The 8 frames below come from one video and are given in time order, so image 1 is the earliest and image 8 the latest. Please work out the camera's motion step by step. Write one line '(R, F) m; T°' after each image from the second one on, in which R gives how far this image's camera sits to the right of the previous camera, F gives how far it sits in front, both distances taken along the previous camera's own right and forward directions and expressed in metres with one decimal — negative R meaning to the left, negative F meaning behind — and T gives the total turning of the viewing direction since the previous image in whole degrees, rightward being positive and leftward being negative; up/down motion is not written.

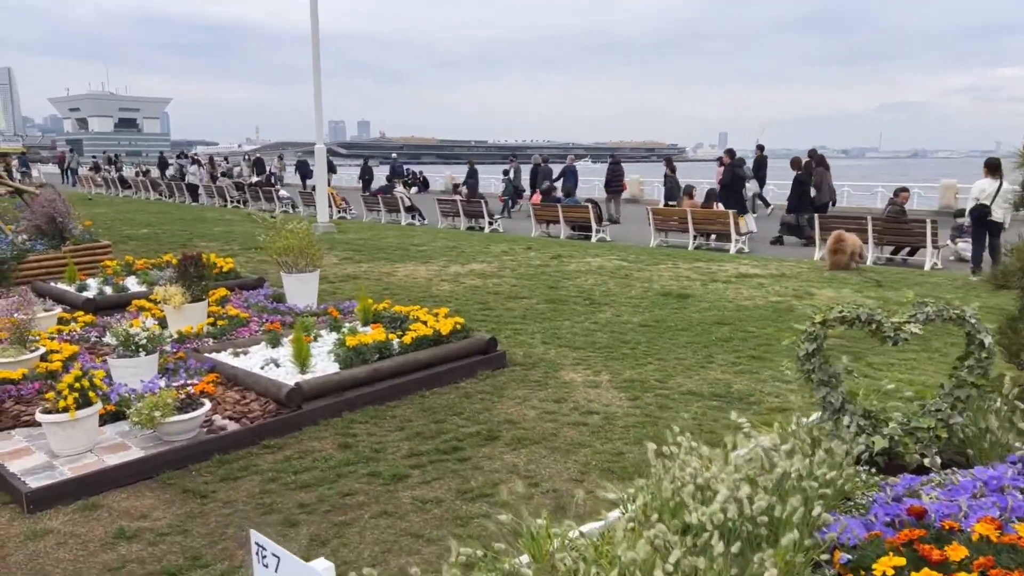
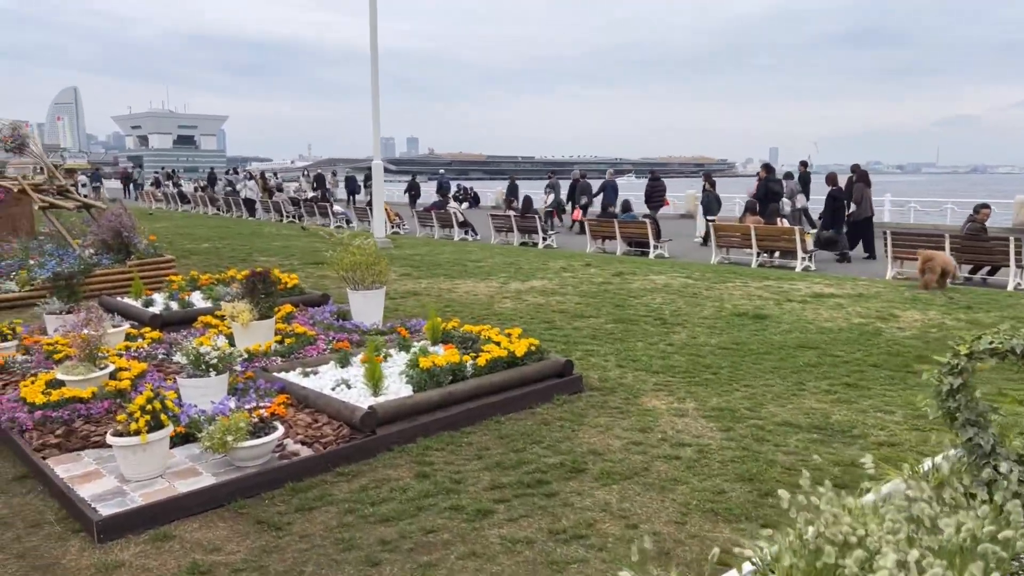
(-0.2, +0.3) m; -3°
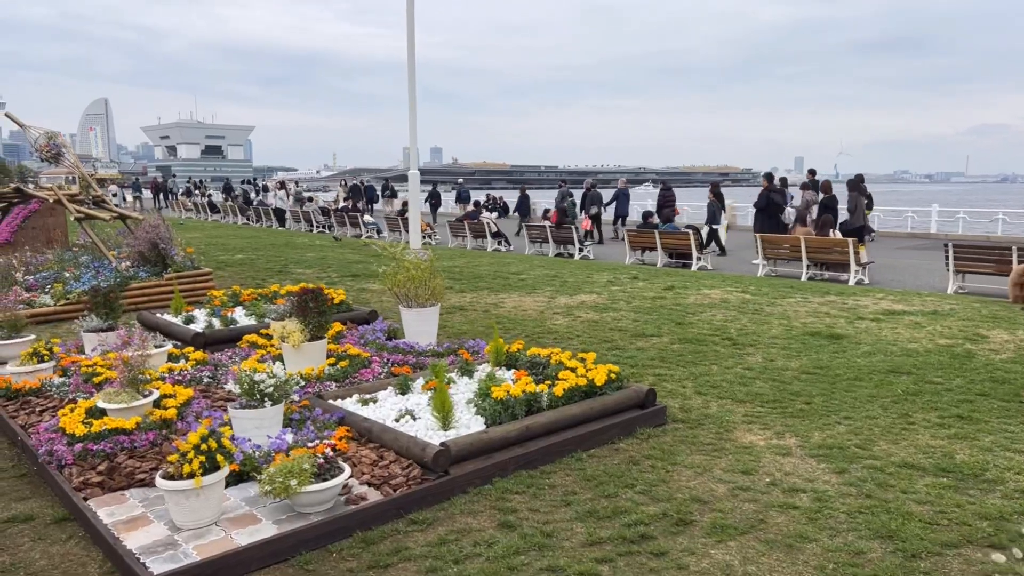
(-0.3, +0.5) m; -2°
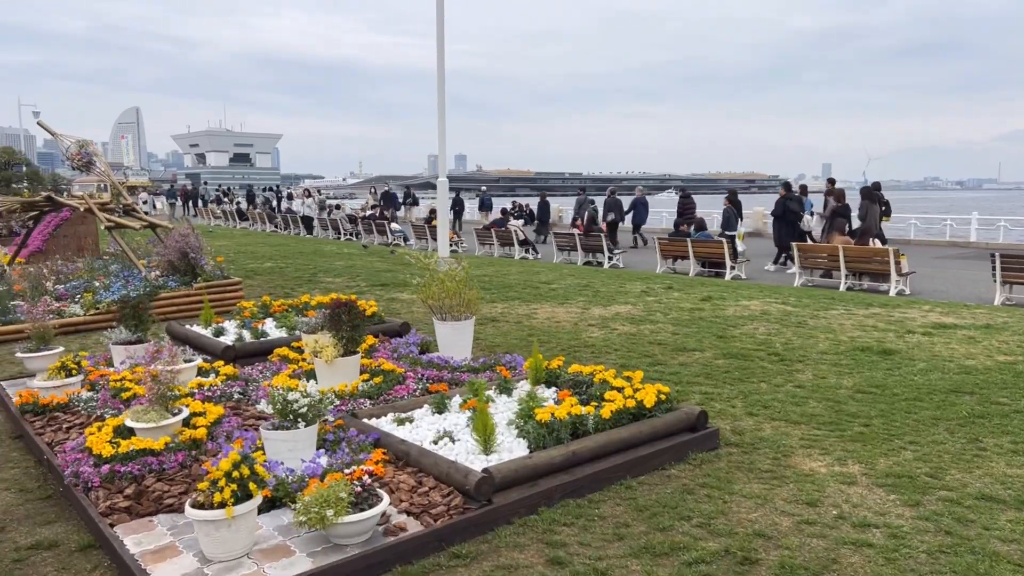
(-0.1, +0.2) m; -2°
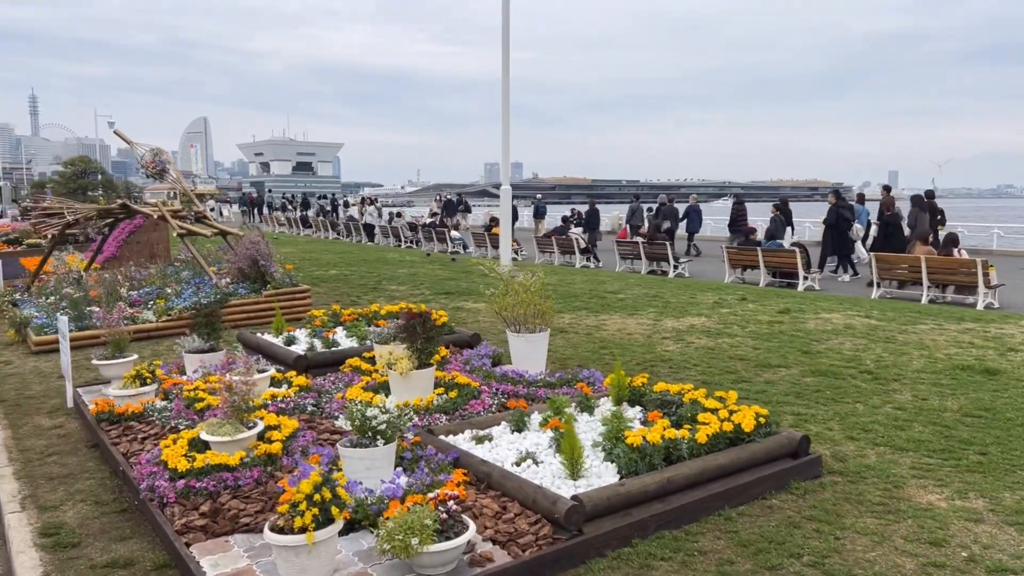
(-0.2, +0.2) m; -4°
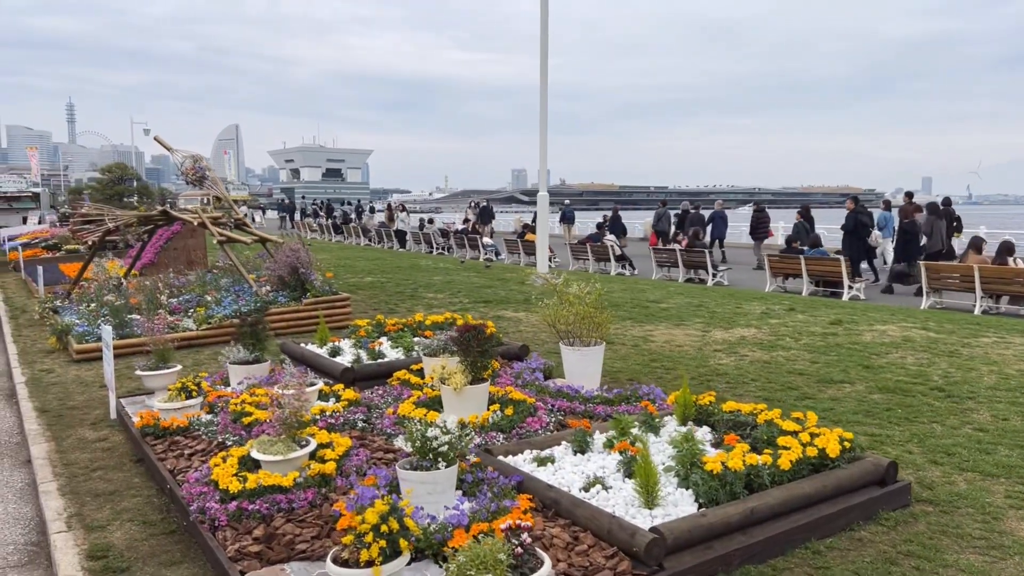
(-0.2, +0.2) m; -2°
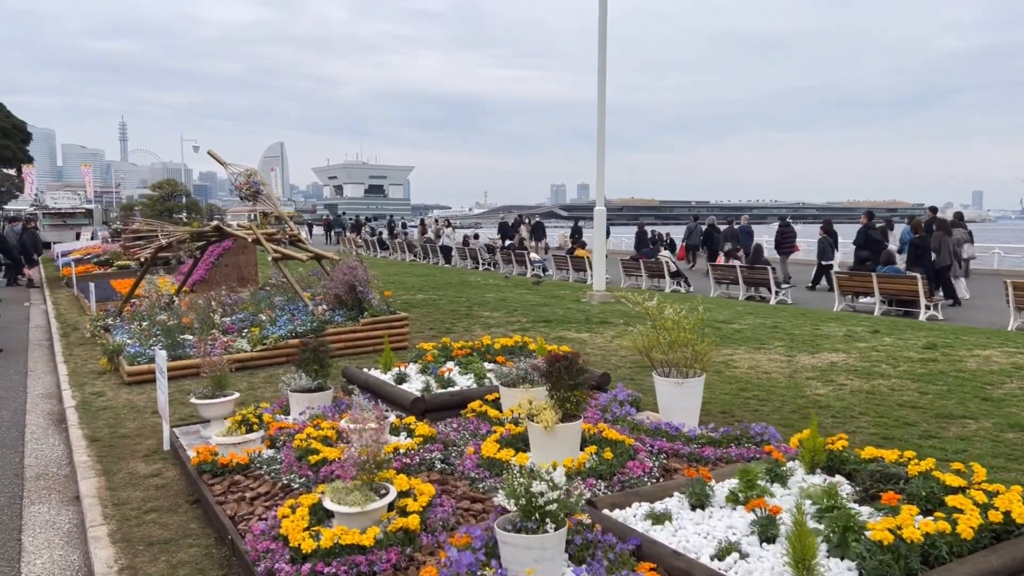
(-0.3, +0.6) m; -3°
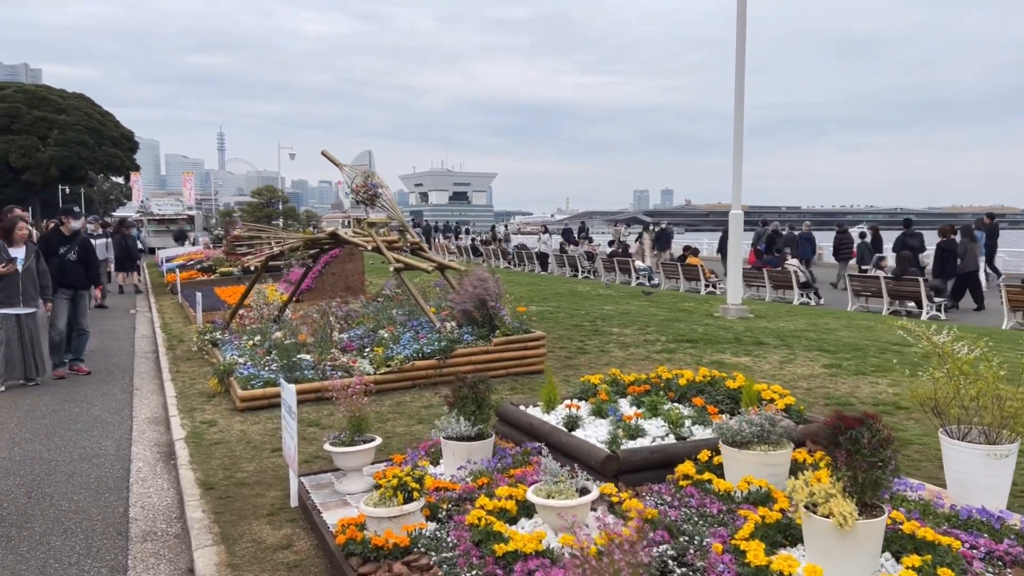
(-0.8, +1.3) m; -6°
